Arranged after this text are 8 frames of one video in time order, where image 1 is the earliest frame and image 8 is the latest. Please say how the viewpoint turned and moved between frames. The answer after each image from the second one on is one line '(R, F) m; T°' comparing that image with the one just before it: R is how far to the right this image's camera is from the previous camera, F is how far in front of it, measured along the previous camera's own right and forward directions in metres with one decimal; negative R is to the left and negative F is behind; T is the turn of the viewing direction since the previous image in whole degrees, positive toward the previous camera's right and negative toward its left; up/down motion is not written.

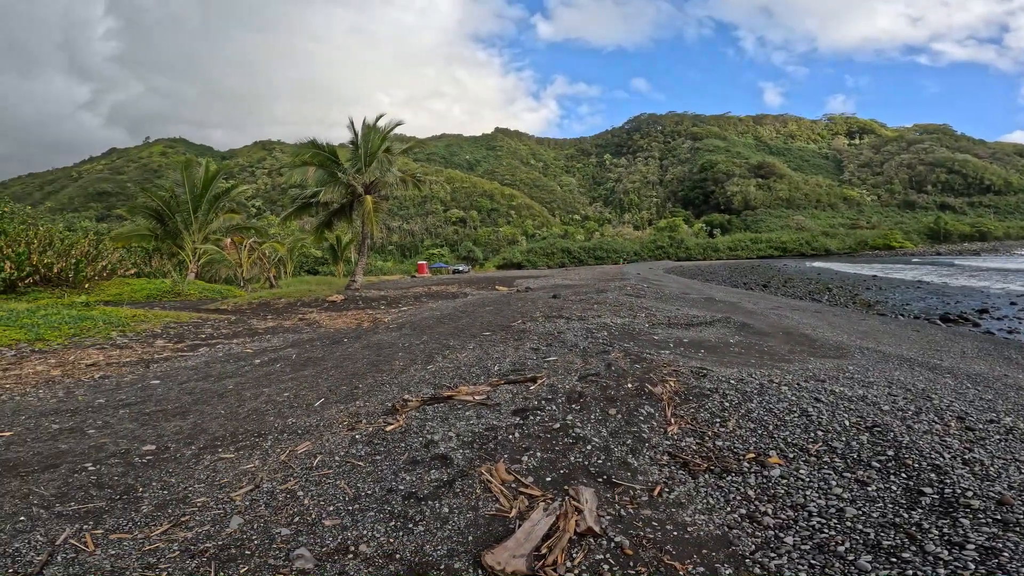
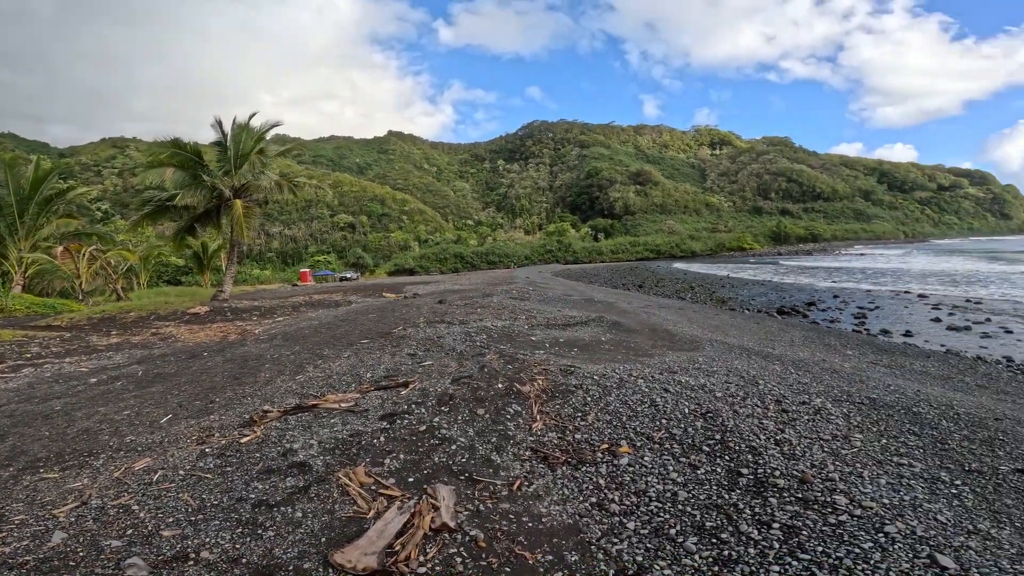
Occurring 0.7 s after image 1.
(+0.6, -0.4) m; +11°
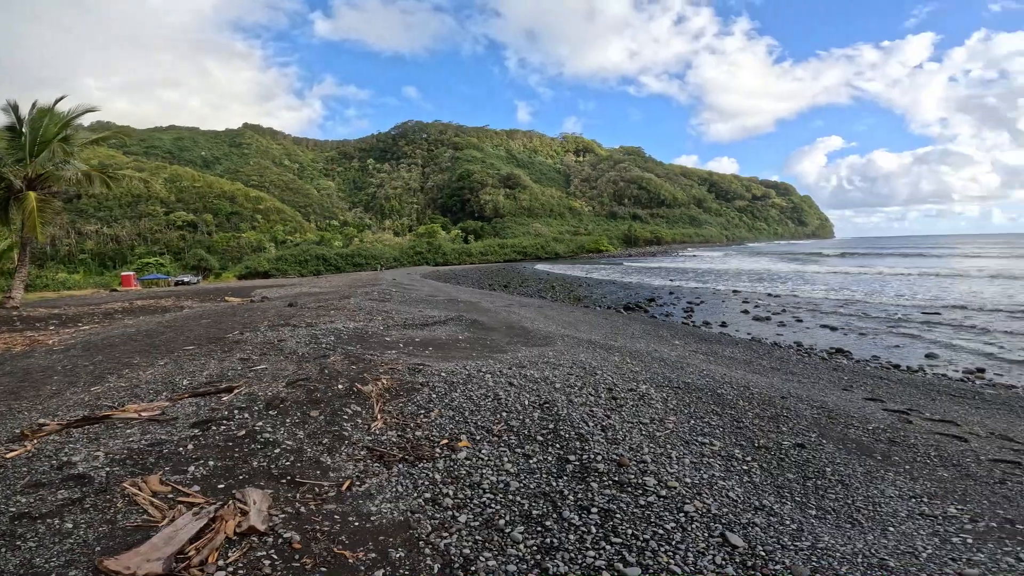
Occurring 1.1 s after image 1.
(+0.8, -0.3) m; +13°
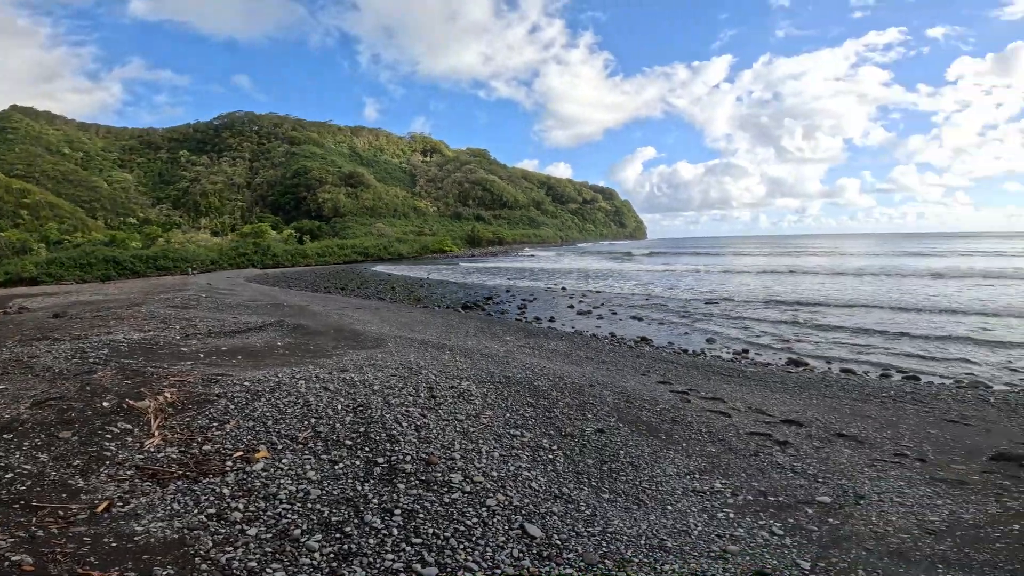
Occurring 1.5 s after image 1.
(+0.9, 0.0) m; +16°
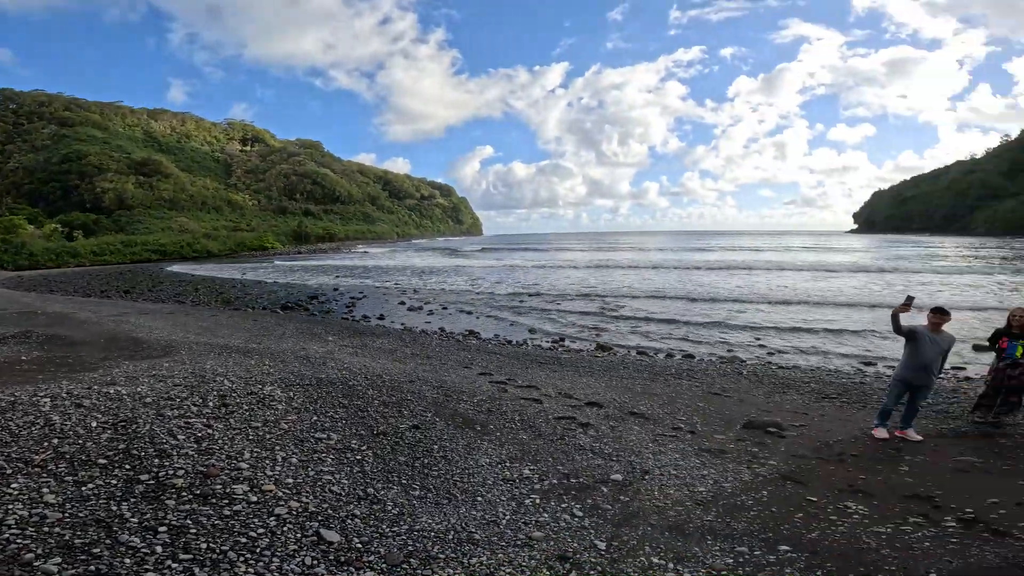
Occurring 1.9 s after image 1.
(+0.7, +0.4) m; +17°
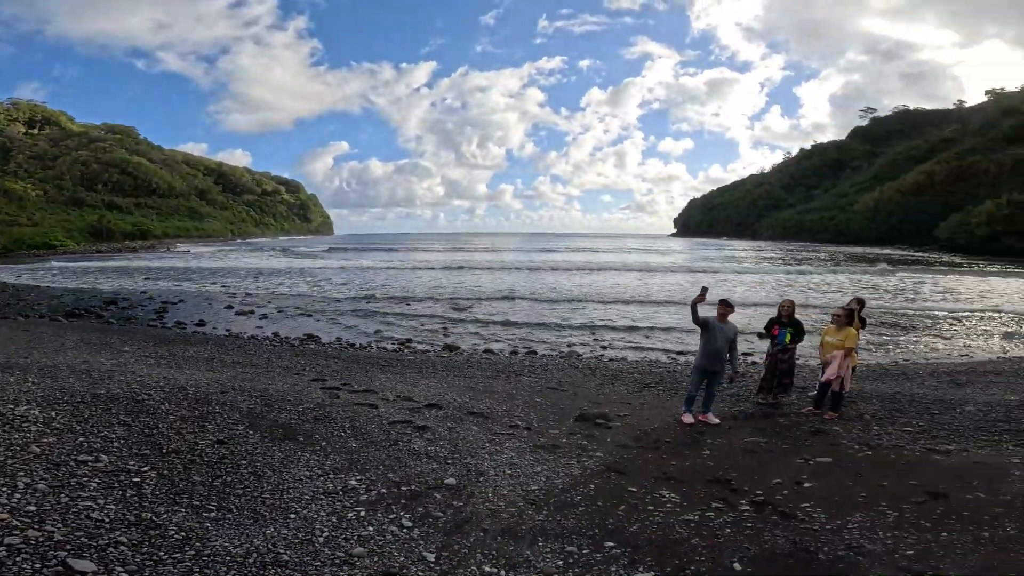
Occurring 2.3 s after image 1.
(+0.4, +0.4) m; +15°
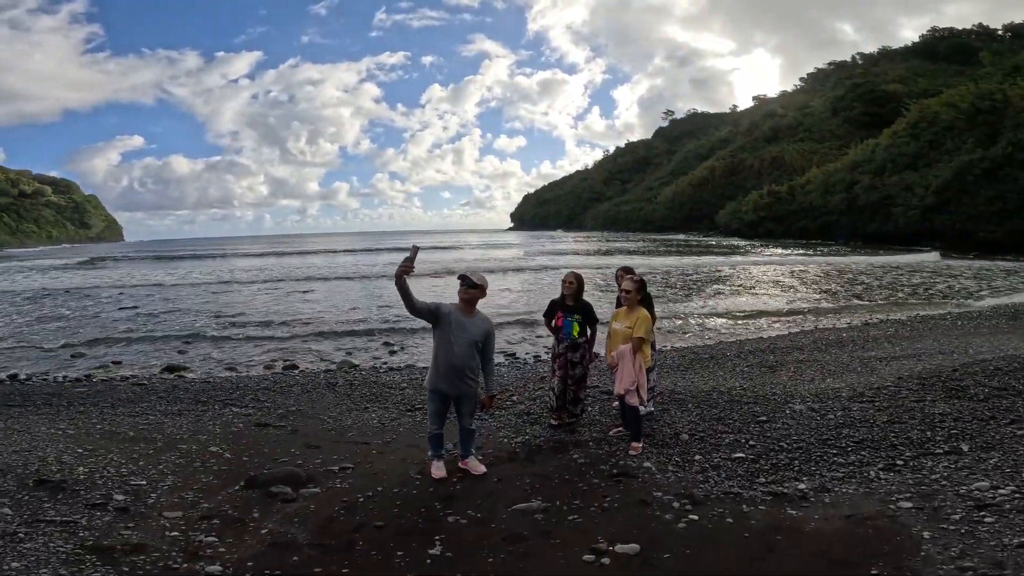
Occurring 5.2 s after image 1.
(+1.5, +2.5) m; +17°
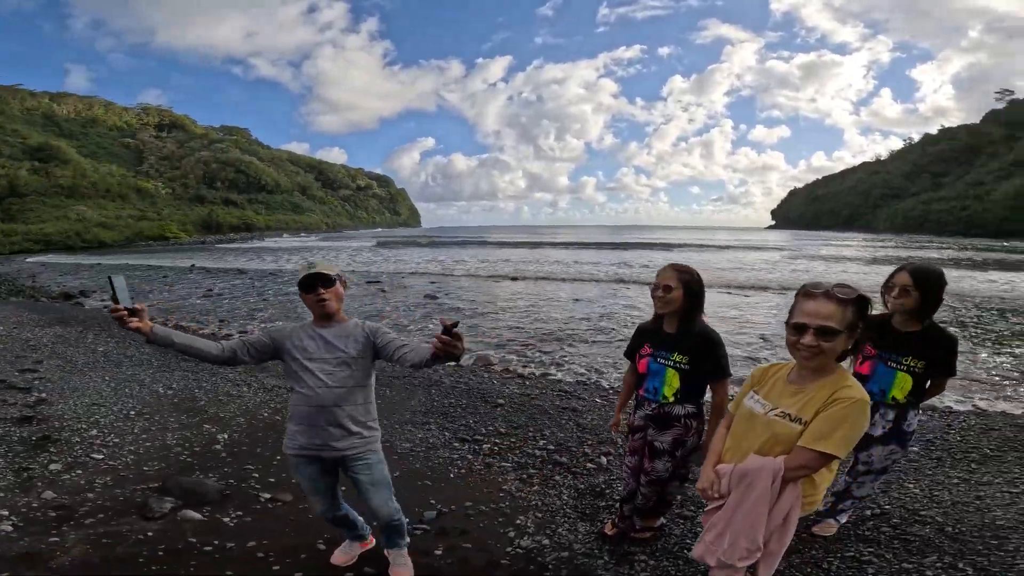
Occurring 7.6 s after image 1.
(+1.1, +1.7) m; -26°
